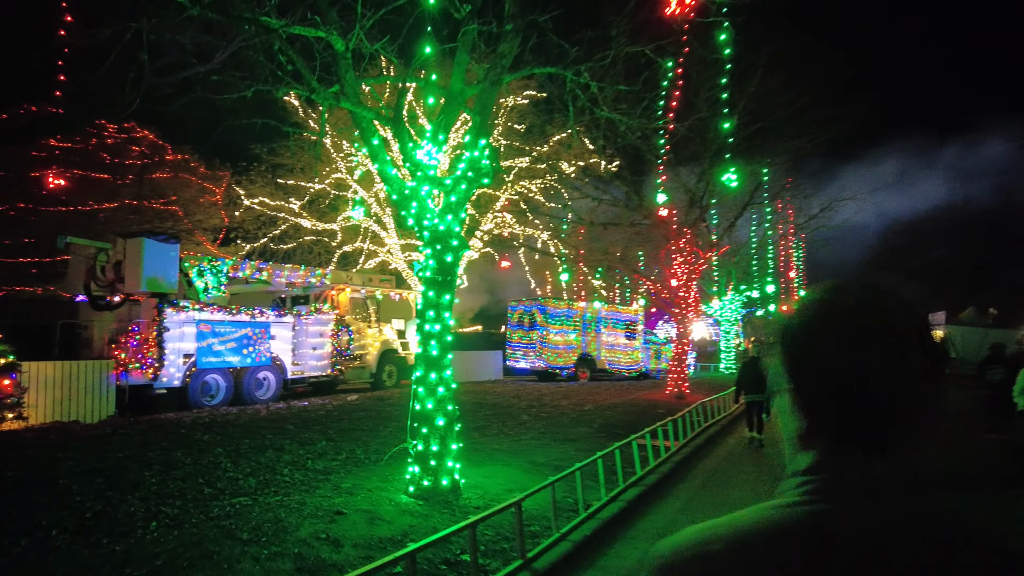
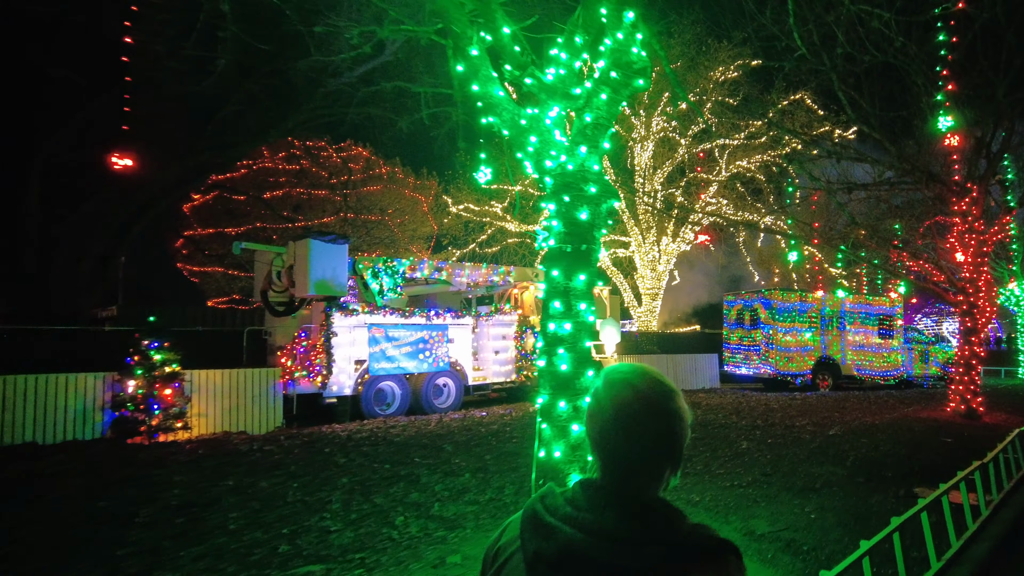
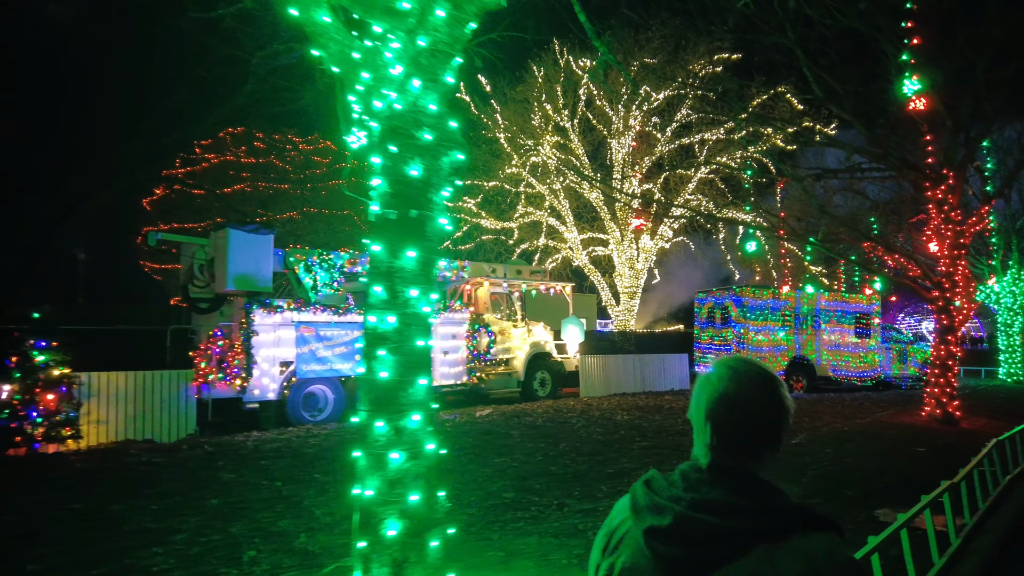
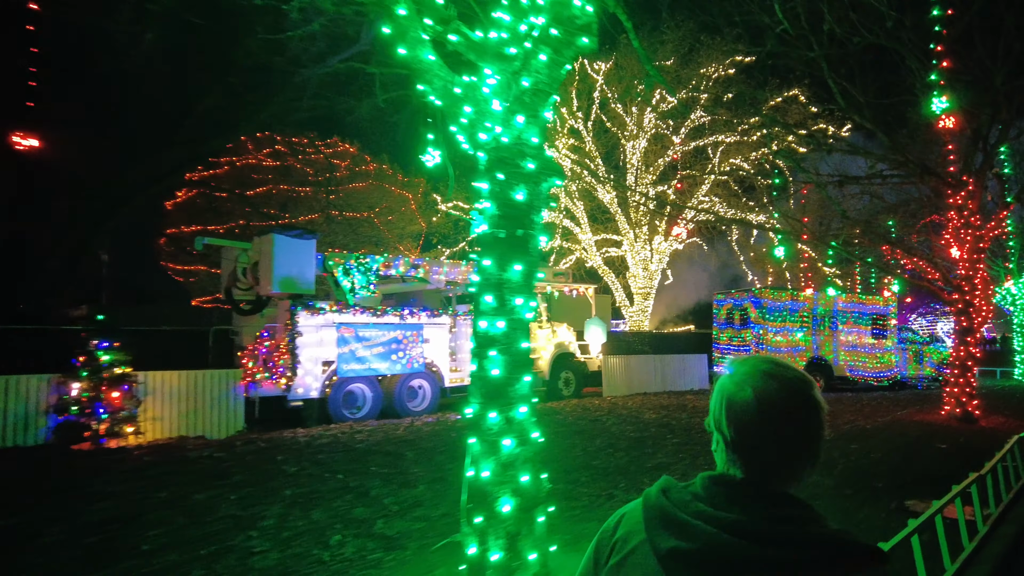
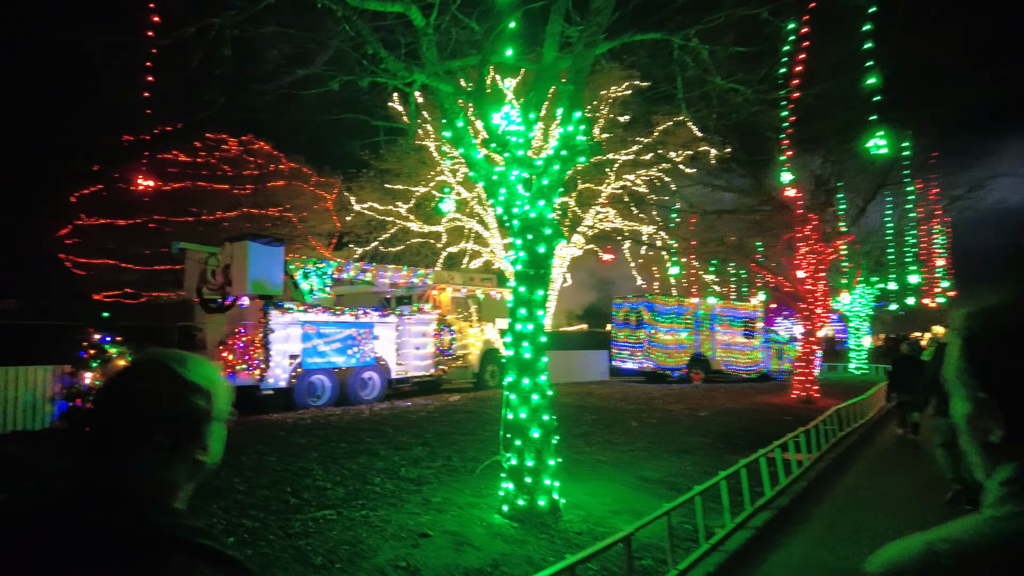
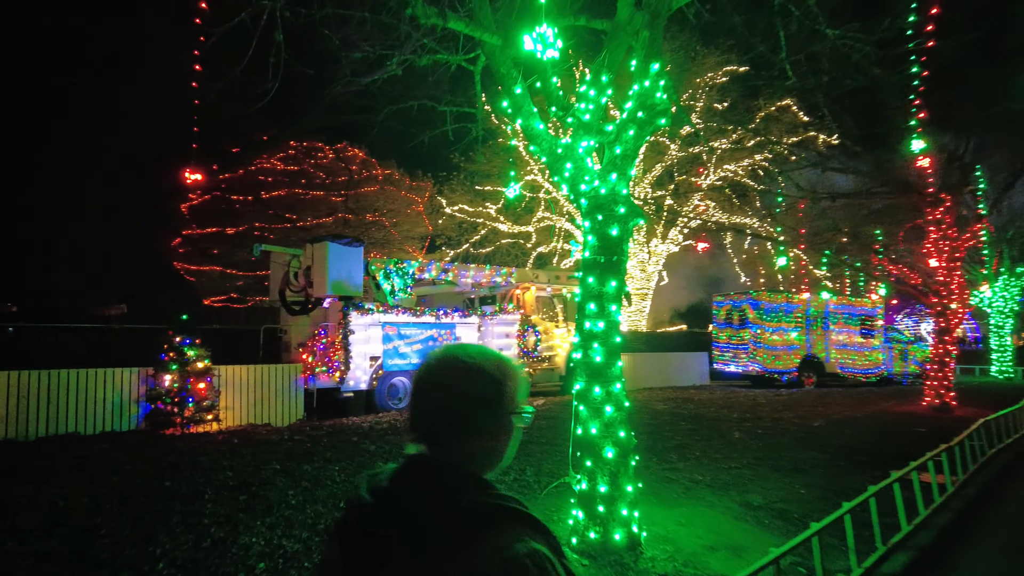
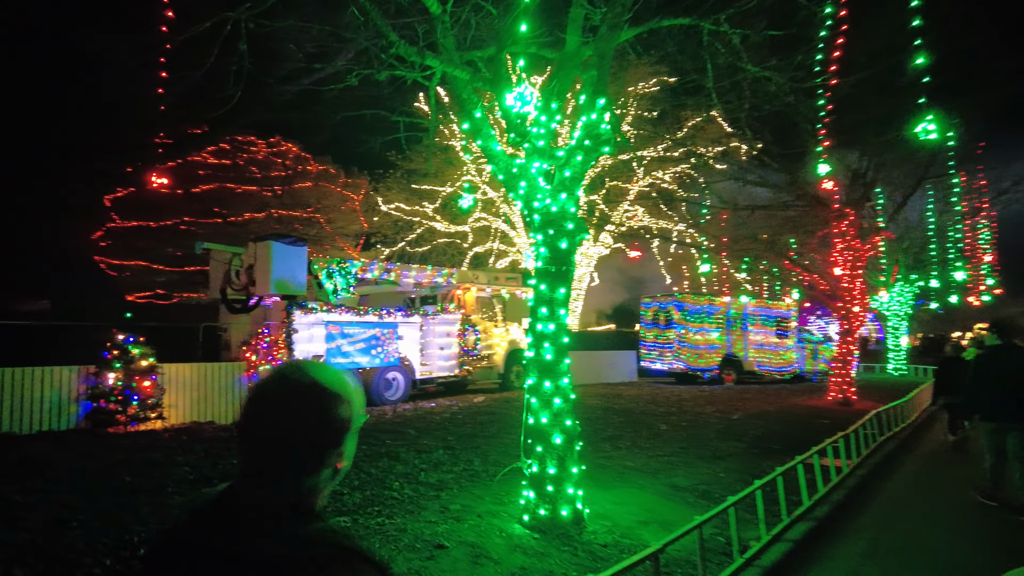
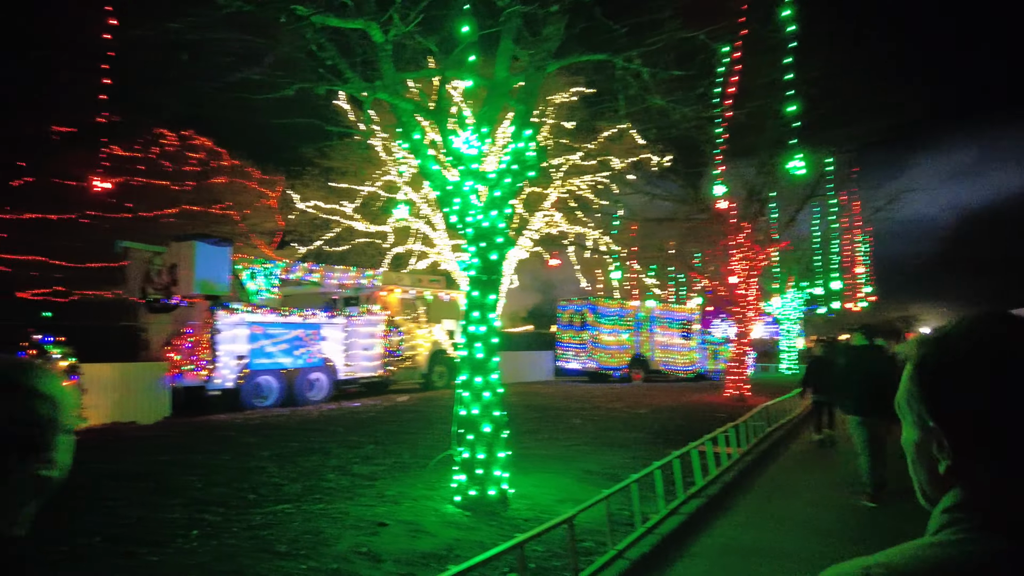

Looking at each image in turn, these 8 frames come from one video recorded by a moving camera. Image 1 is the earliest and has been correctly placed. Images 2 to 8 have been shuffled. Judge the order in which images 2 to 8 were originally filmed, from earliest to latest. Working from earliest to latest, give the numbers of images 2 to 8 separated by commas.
8, 5, 7, 6, 2, 4, 3
